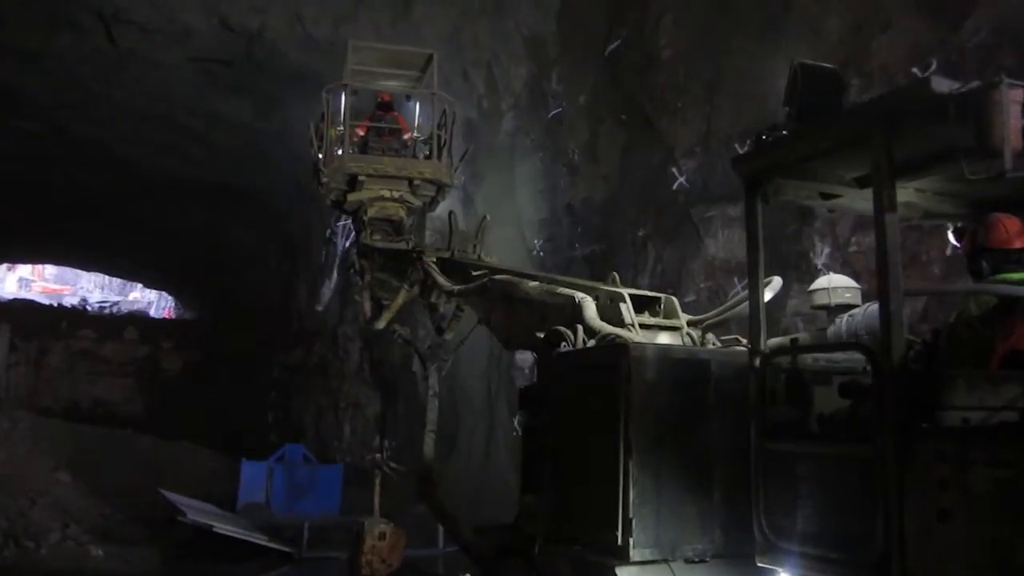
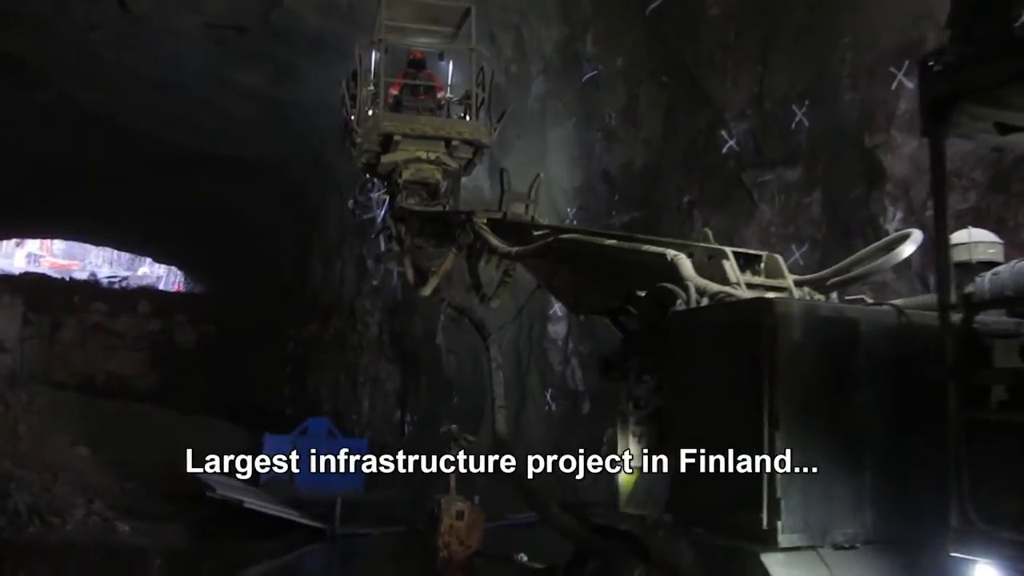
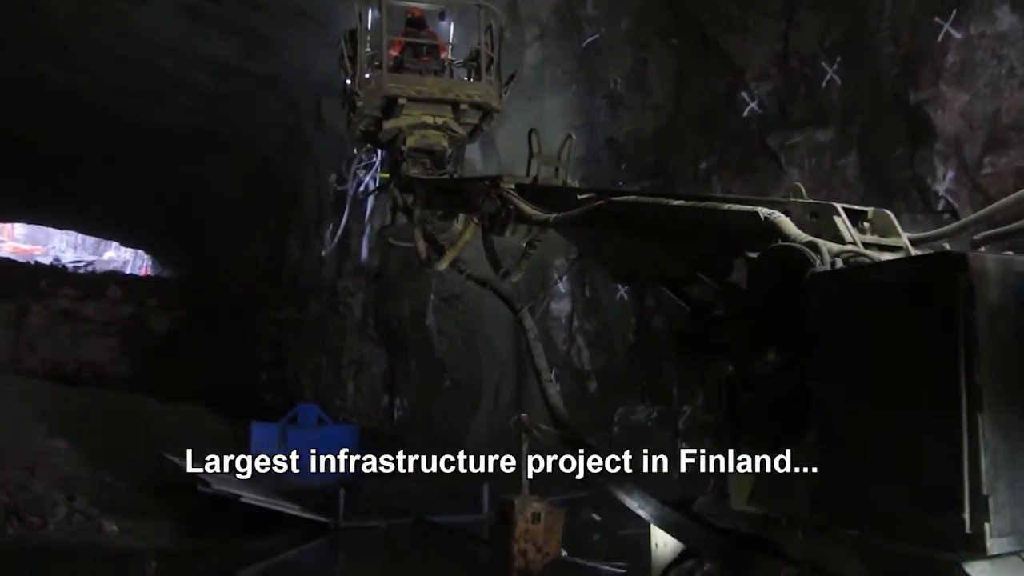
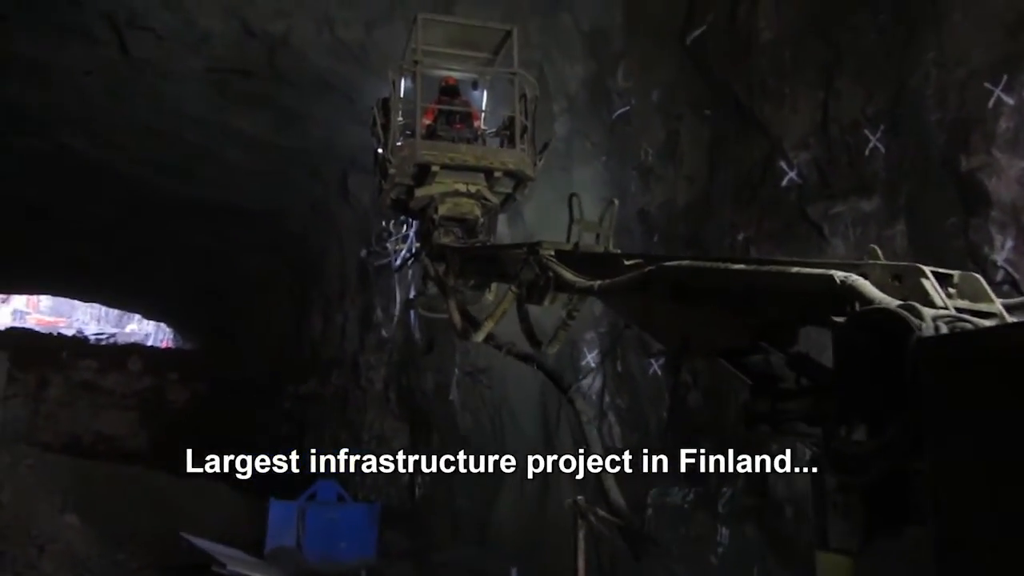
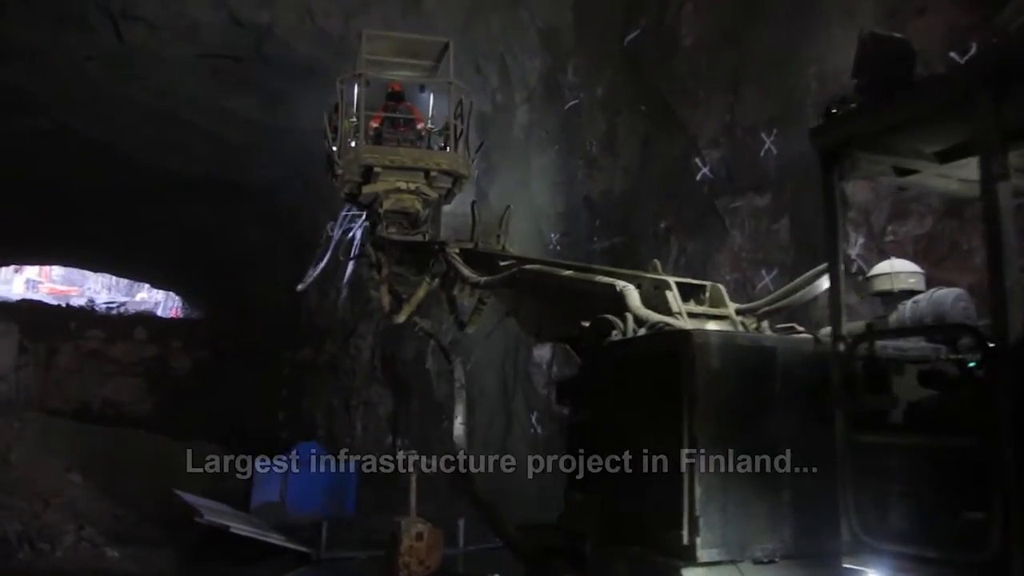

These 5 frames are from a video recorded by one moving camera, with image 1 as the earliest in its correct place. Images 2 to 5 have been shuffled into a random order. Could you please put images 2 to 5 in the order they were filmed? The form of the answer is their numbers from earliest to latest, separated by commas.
5, 2, 3, 4
